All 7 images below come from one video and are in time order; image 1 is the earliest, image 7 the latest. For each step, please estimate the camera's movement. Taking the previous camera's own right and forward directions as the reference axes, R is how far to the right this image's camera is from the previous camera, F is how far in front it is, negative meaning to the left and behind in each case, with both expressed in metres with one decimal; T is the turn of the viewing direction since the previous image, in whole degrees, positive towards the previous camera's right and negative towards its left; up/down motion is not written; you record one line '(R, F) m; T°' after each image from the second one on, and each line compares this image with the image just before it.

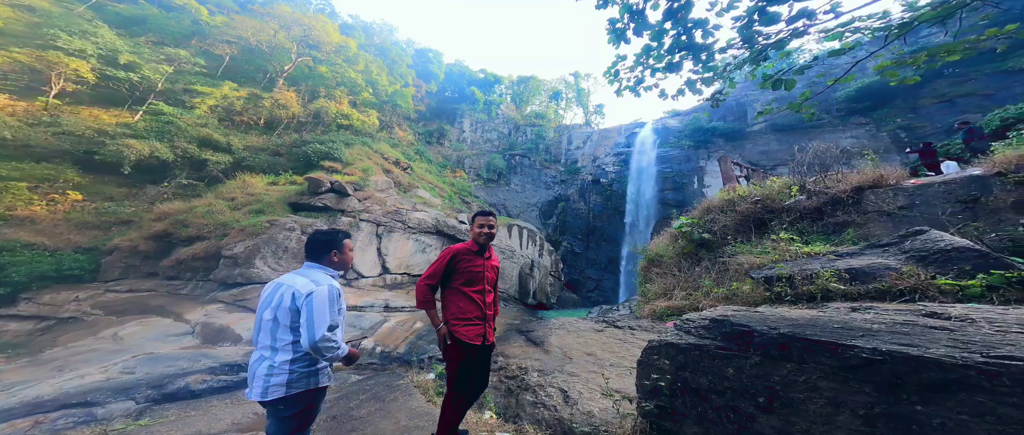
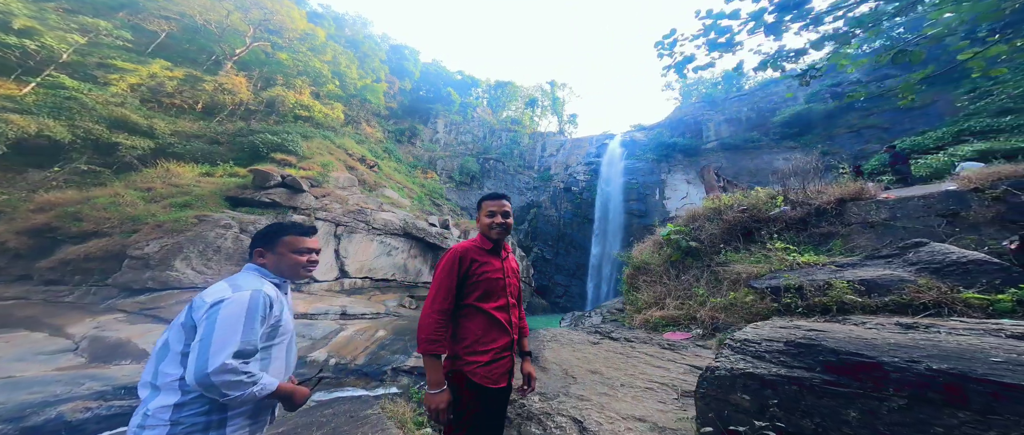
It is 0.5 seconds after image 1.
(-0.2, +0.2) m; +6°
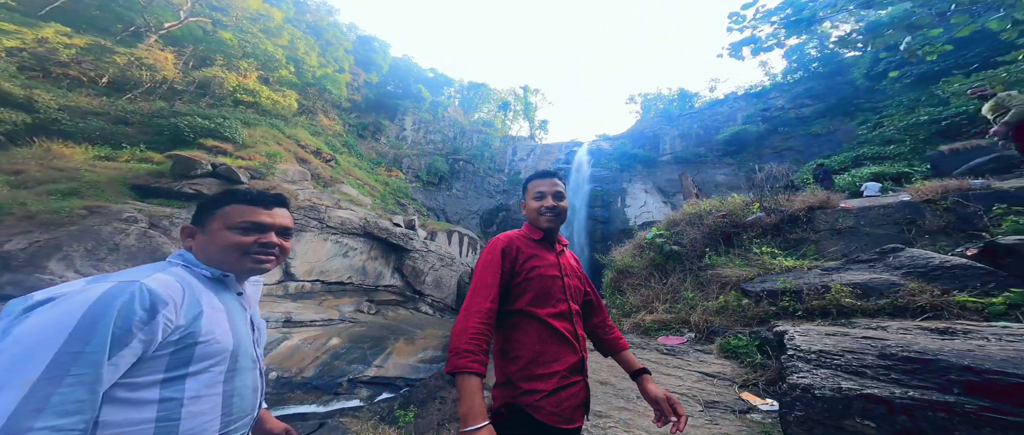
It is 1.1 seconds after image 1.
(-0.2, +0.1) m; +7°
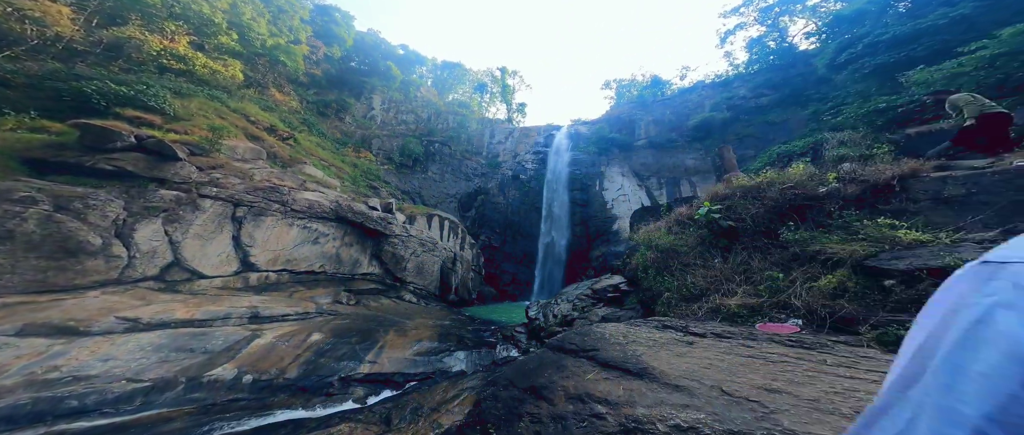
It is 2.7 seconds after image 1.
(-0.7, +0.4) m; +7°
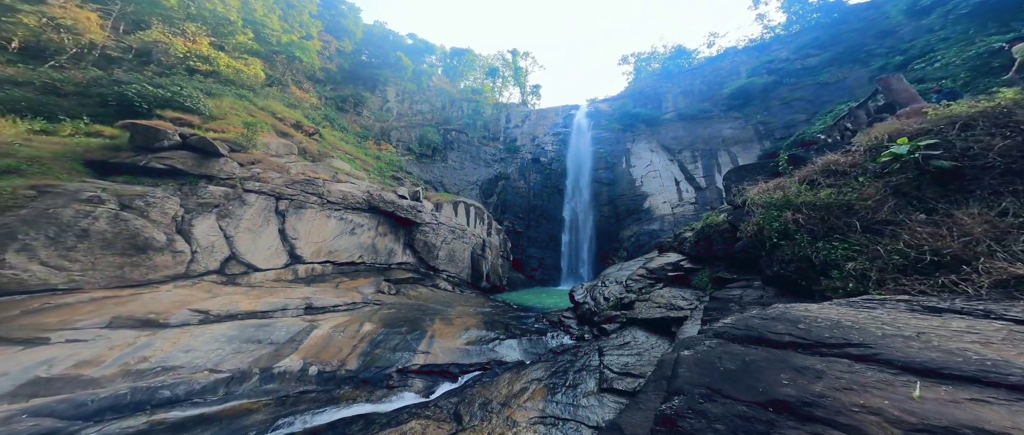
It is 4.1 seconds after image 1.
(-0.7, +0.2) m; -3°
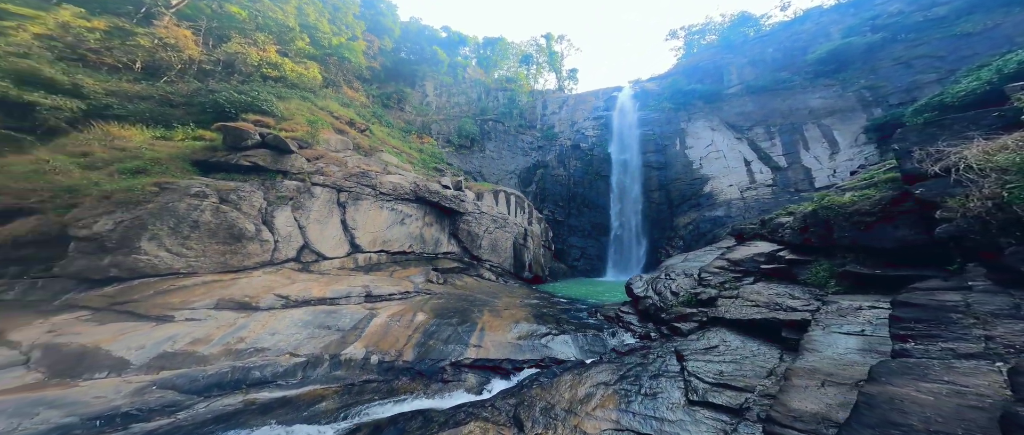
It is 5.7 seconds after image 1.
(-0.5, +0.4) m; -7°
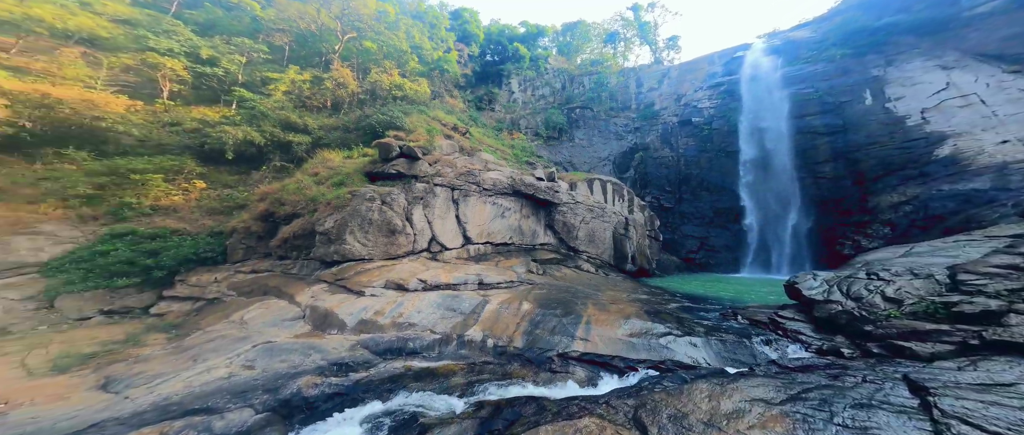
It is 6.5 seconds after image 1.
(-0.9, +0.1) m; +10°
